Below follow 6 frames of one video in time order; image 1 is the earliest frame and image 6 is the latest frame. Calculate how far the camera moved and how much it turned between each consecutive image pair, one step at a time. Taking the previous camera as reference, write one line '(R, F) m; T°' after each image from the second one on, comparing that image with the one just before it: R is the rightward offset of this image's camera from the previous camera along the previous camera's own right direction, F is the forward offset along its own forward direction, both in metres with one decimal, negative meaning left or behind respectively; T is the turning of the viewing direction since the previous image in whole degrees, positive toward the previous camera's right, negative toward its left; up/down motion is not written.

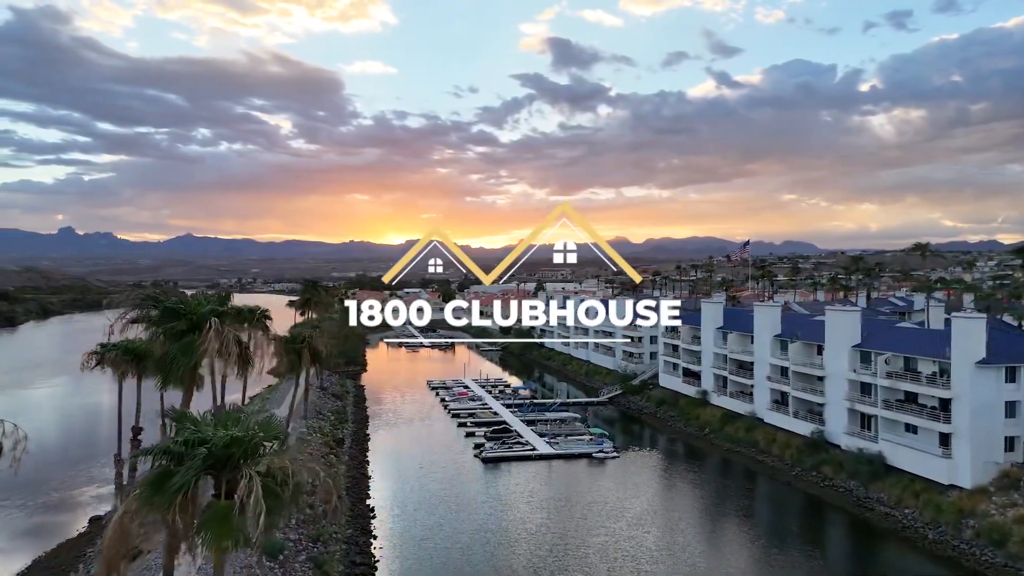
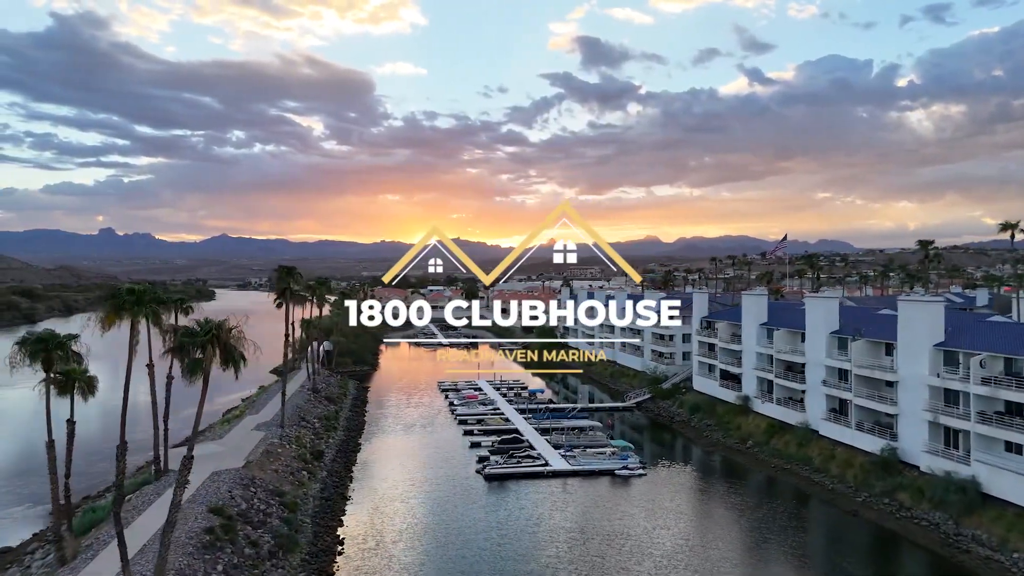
(+1.2, +7.0) m; -2°
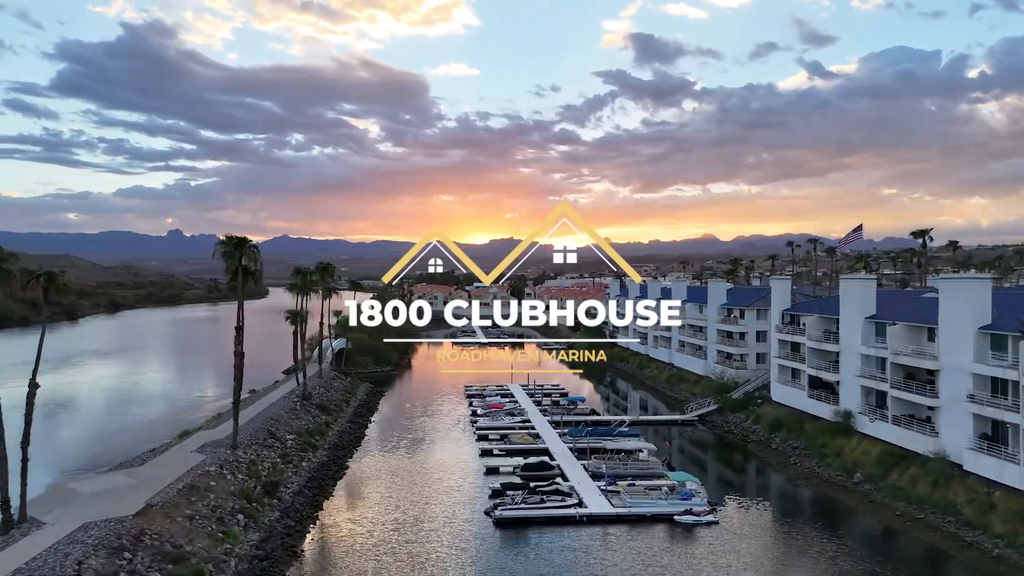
(+1.3, +10.8) m; -4°
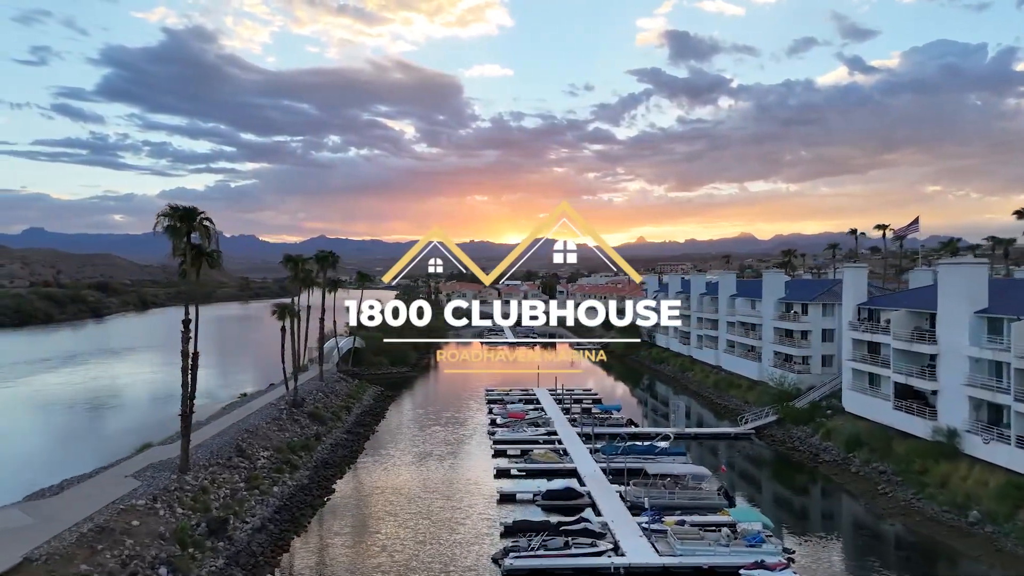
(+0.6, +6.8) m; -3°
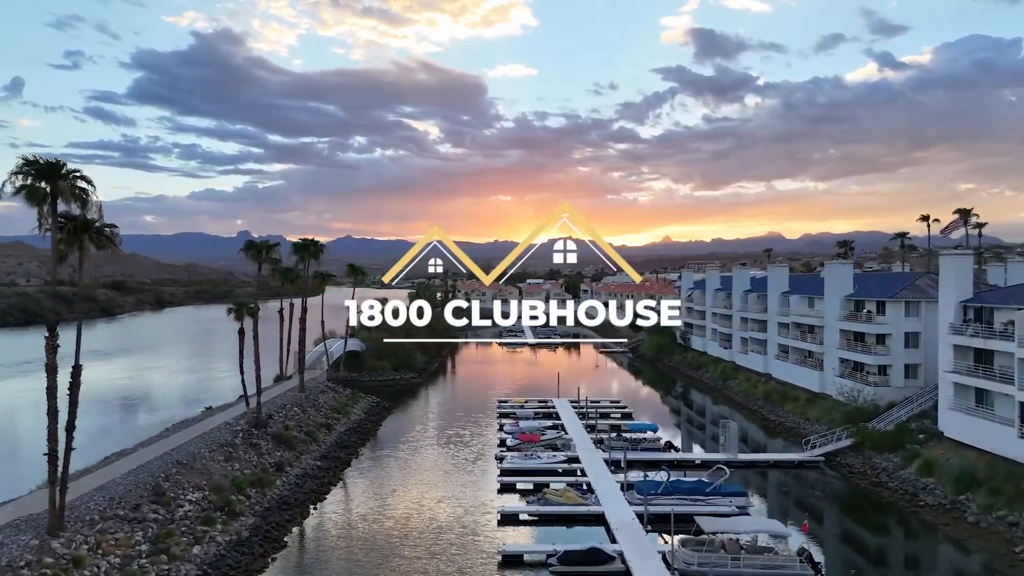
(+0.5, +7.7) m; -2°
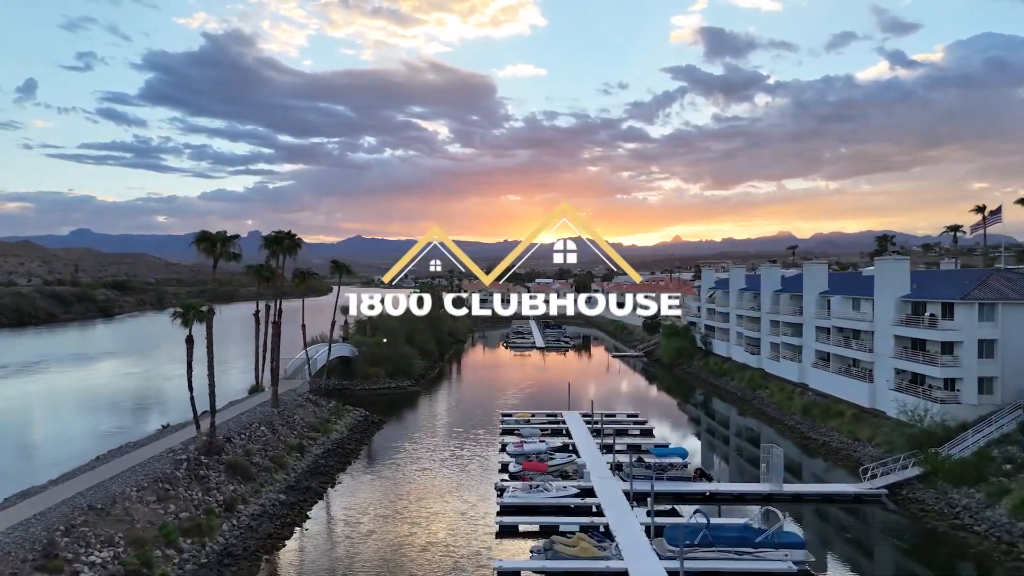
(+0.3, +5.4) m; -1°
